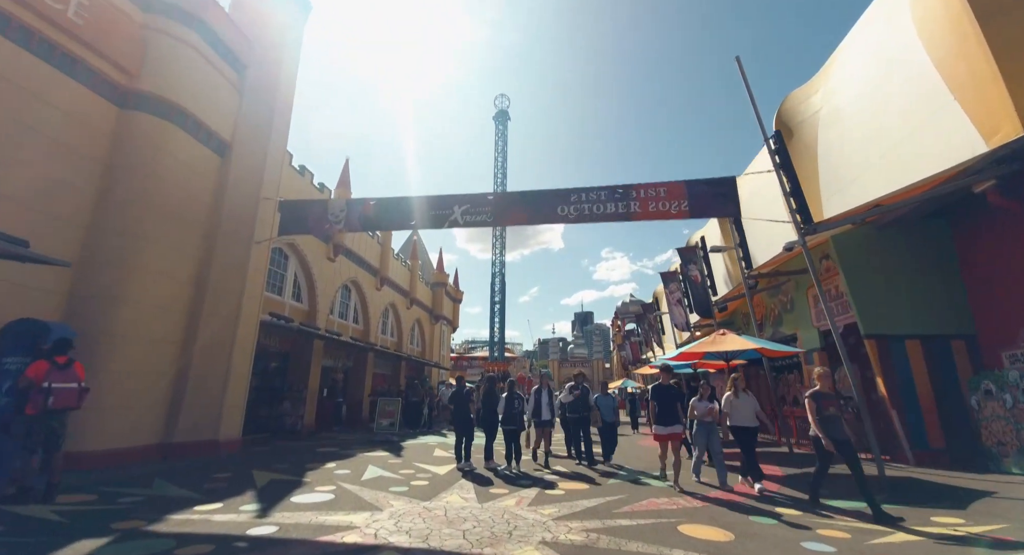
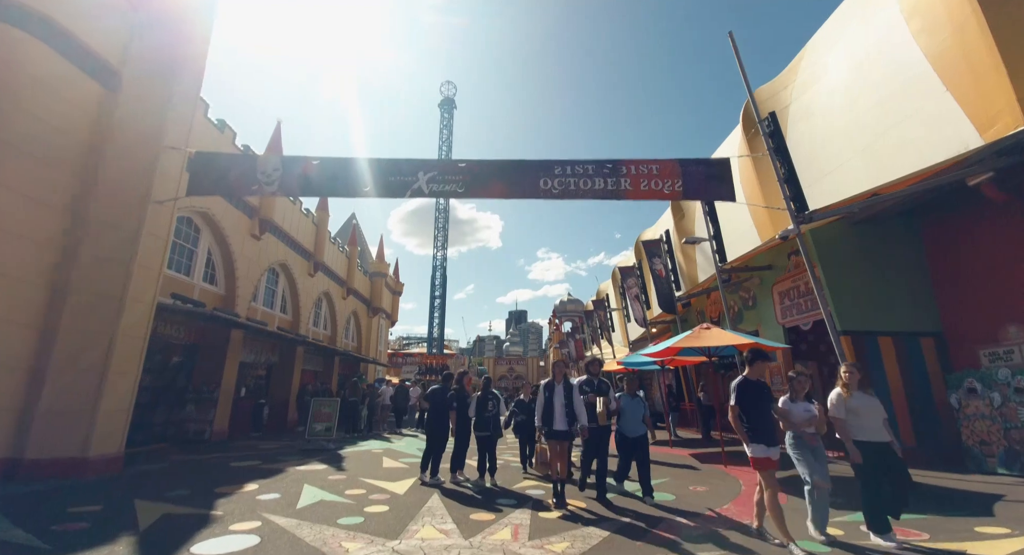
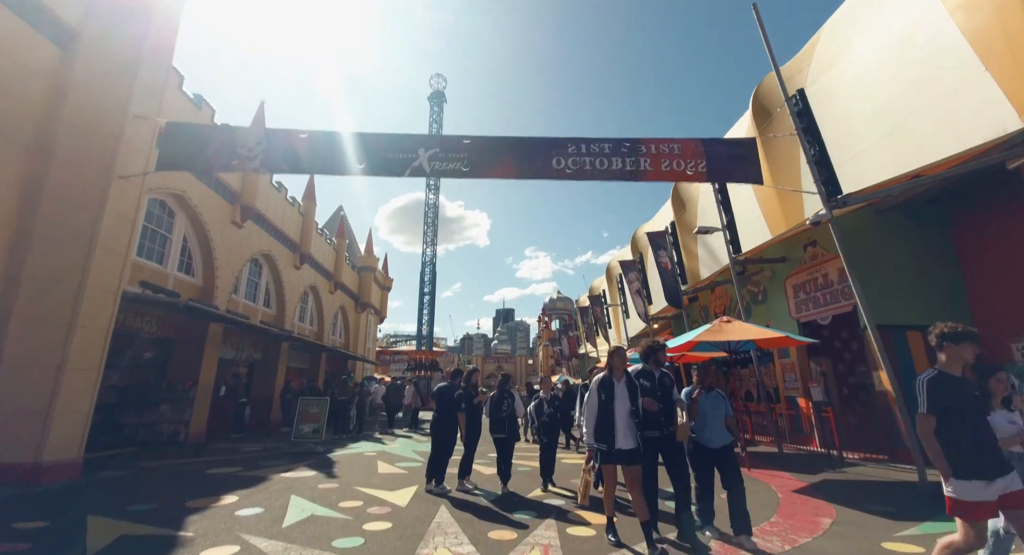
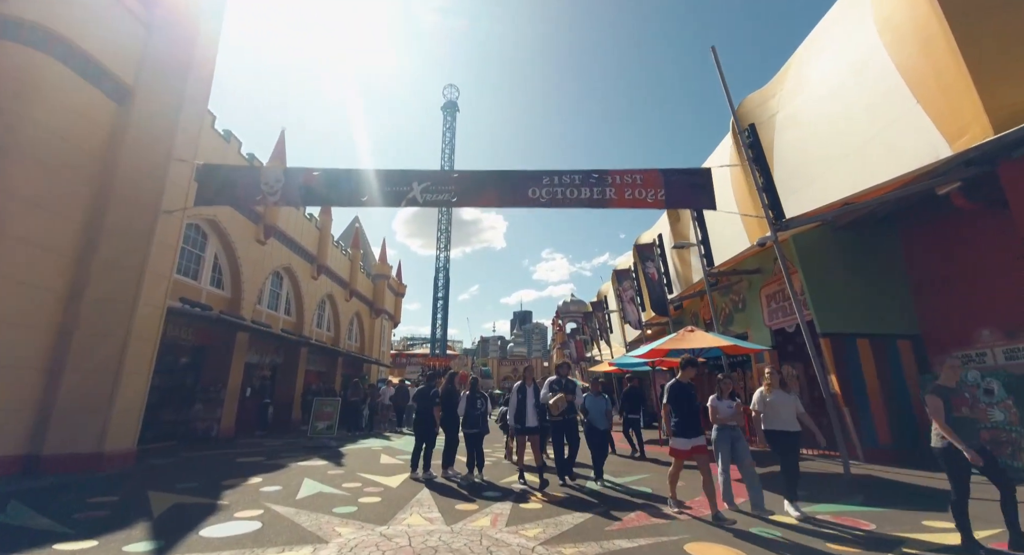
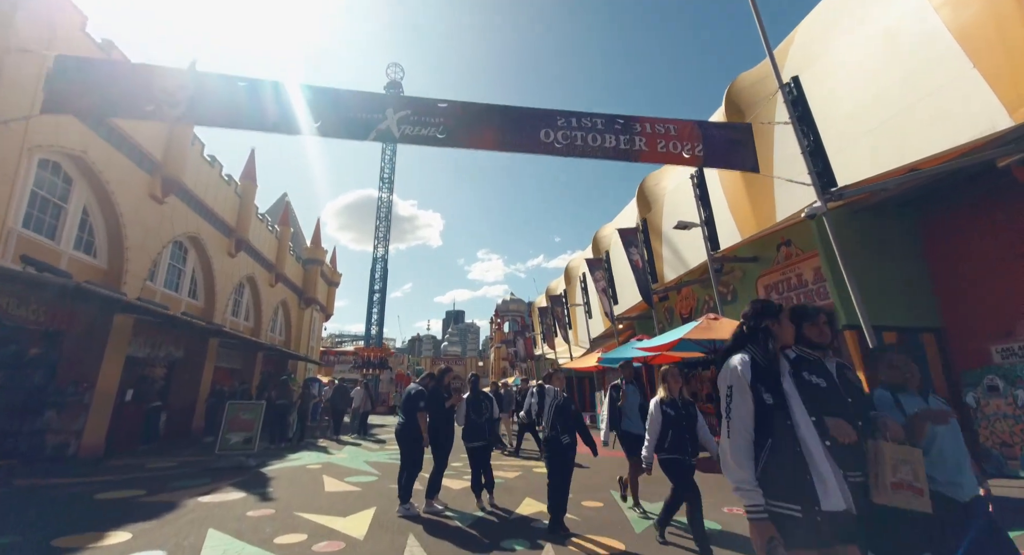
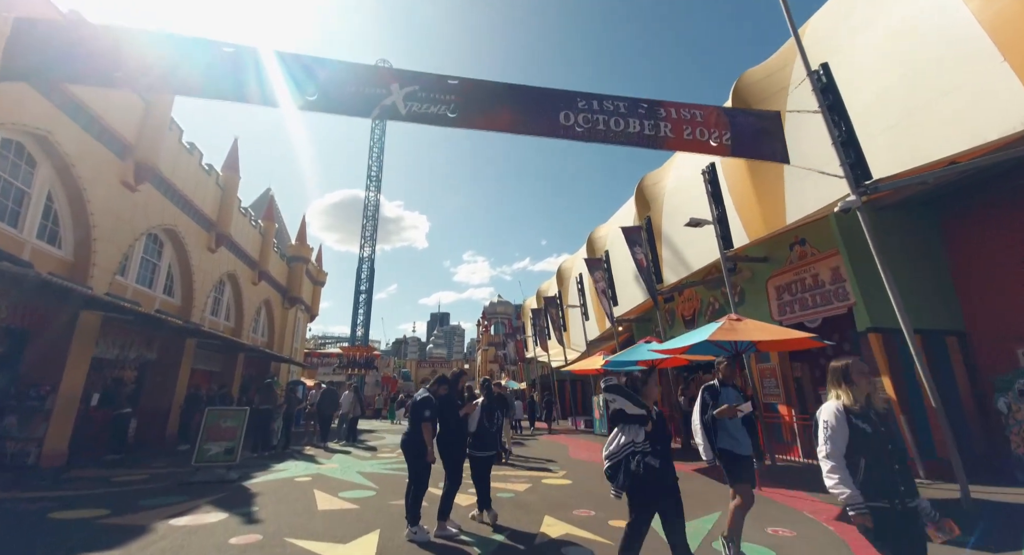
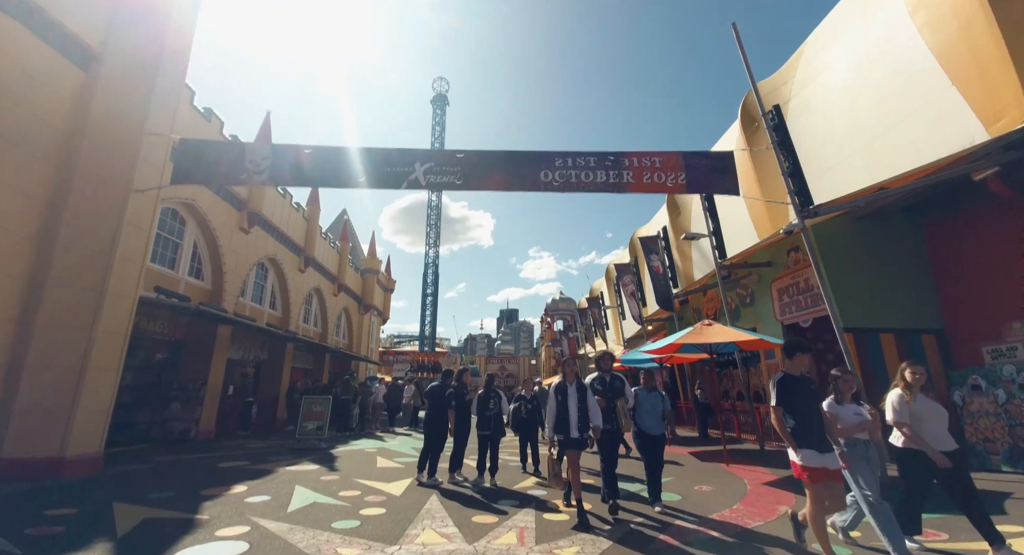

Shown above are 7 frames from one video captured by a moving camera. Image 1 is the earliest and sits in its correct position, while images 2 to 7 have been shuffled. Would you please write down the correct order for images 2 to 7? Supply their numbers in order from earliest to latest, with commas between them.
4, 2, 7, 3, 5, 6
